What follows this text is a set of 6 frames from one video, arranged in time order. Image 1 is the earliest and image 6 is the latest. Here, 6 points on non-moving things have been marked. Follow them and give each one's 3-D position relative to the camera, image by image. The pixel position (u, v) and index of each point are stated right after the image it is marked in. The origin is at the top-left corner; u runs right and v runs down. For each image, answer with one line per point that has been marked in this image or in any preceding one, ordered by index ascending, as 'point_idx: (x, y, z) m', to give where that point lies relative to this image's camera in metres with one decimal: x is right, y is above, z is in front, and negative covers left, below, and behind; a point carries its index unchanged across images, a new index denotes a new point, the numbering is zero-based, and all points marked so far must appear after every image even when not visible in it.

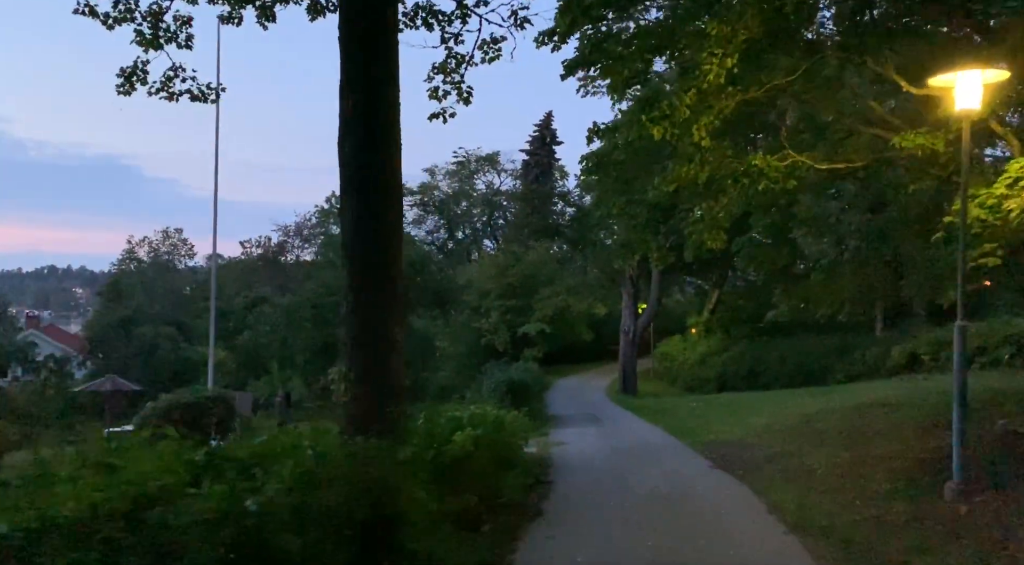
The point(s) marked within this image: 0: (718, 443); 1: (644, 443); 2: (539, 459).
0: (+3.1, -2.4, +17.8) m
1: (+2.2, -2.7, +19.7) m
2: (+0.4, -2.6, +17.6) m
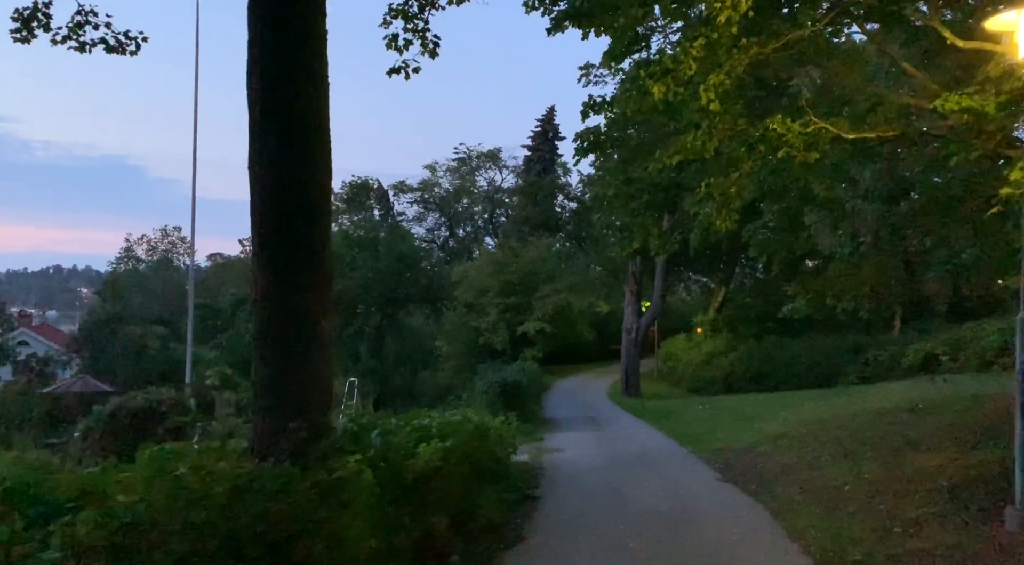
0: (+2.9, -2.3, +16.2) m
1: (+2.0, -2.6, +18.1) m
2: (+0.2, -2.5, +16.0) m
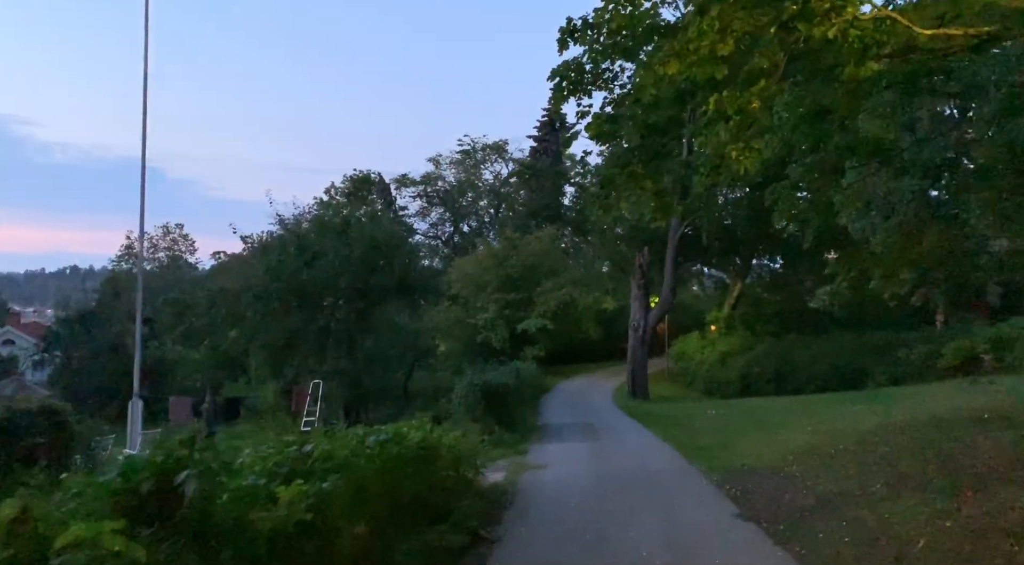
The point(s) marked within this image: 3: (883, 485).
0: (+2.5, -2.1, +13.0) m
1: (+1.7, -2.3, +15.0) m
2: (-0.2, -2.3, +12.9) m
3: (+3.3, -1.8, +10.7) m
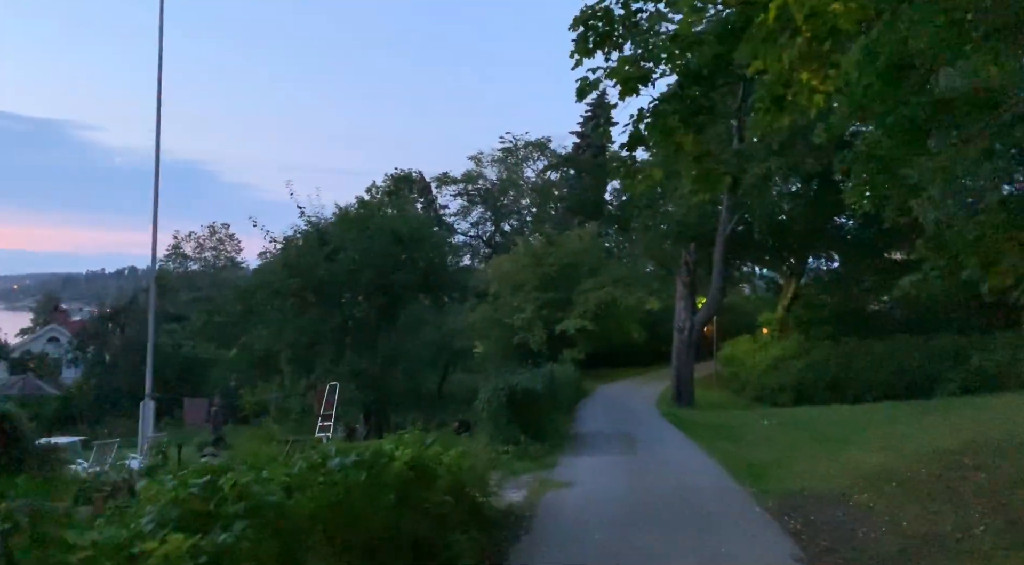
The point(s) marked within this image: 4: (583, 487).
0: (+2.7, -2.0, +11.1) m
1: (+1.9, -2.3, +13.1) m
2: (0.0, -2.2, +11.0) m
3: (+3.4, -1.7, +8.8) m
4: (+0.8, -2.4, +13.7) m
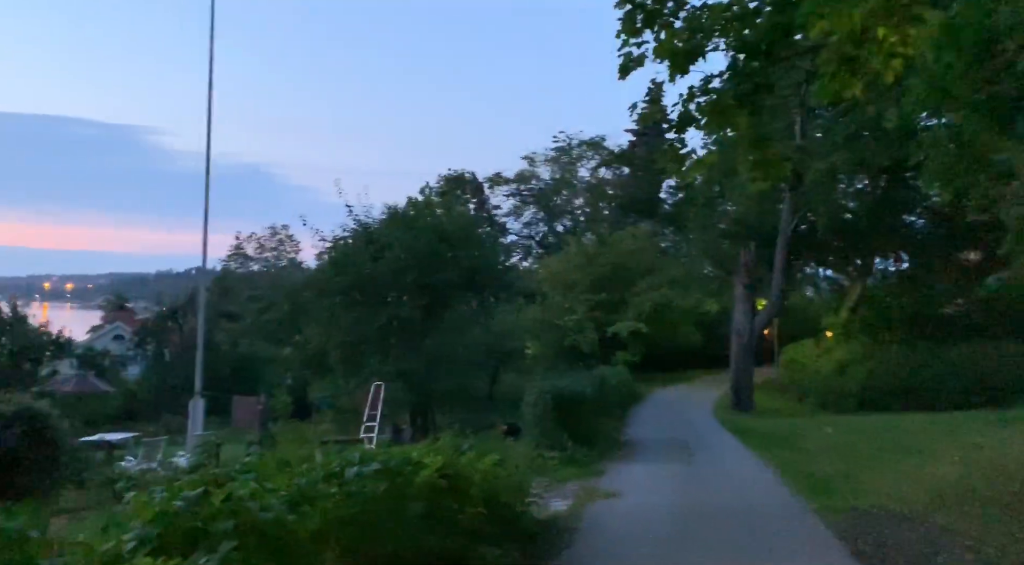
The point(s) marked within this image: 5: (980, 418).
0: (+3.1, -2.0, +10.3) m
1: (+2.4, -2.2, +12.3) m
2: (+0.4, -2.2, +10.3) m
3: (+3.7, -1.7, +7.9) m
4: (+1.3, -2.3, +13.0) m
5: (+7.5, -2.1, +19.3) m
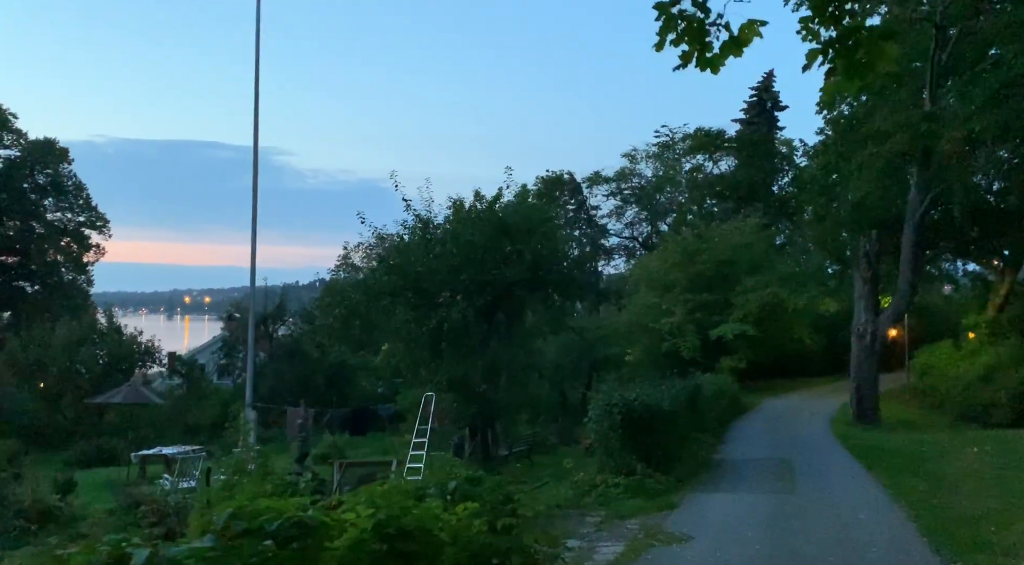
0: (+3.1, -1.8, +7.0) m
1: (+2.6, -2.0, +9.0) m
2: (+0.4, -2.0, +7.3) m
3: (+3.5, -1.4, +4.6) m
4: (+1.6, -2.2, +9.9) m
5: (+8.4, -1.9, +15.5) m
